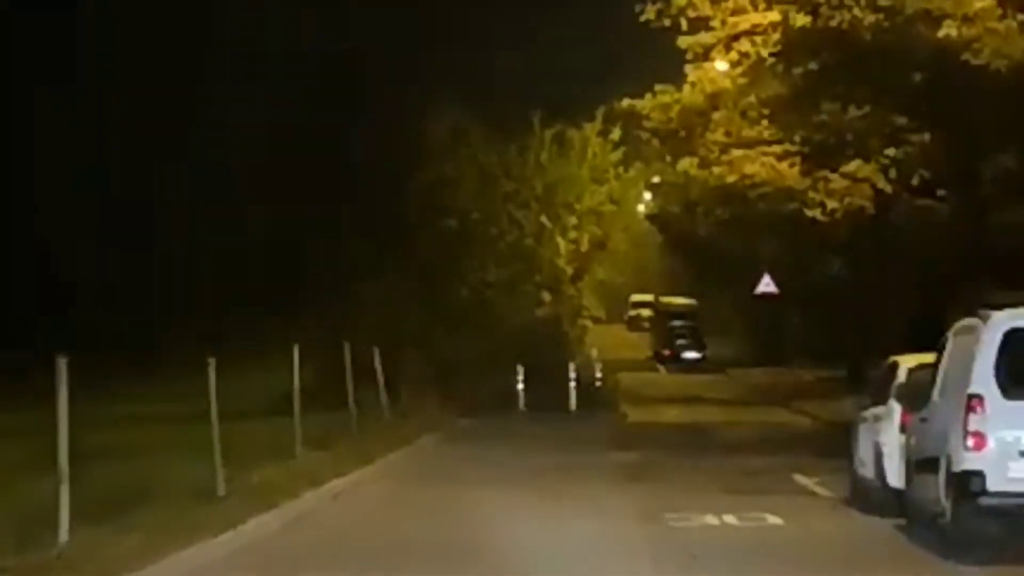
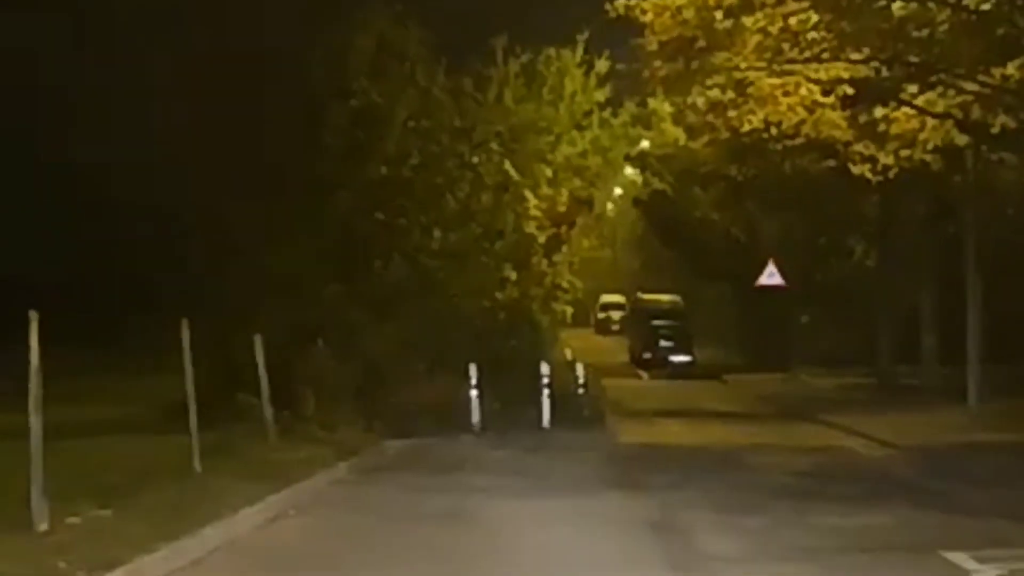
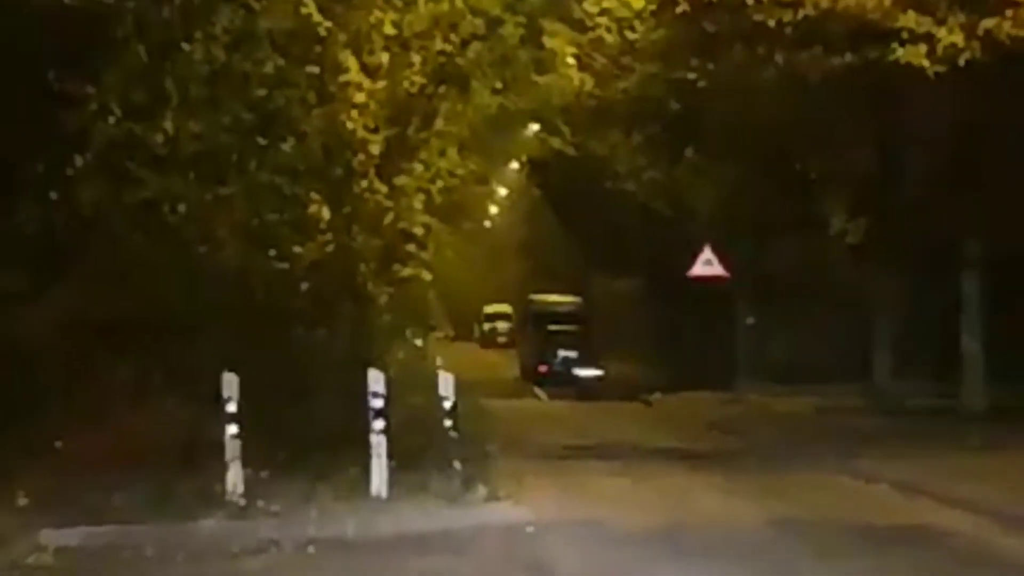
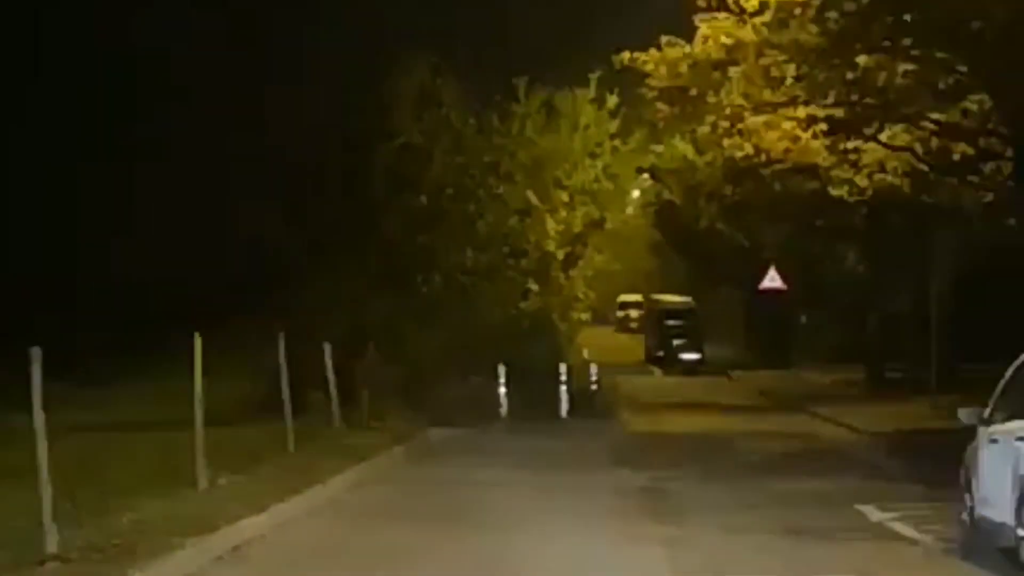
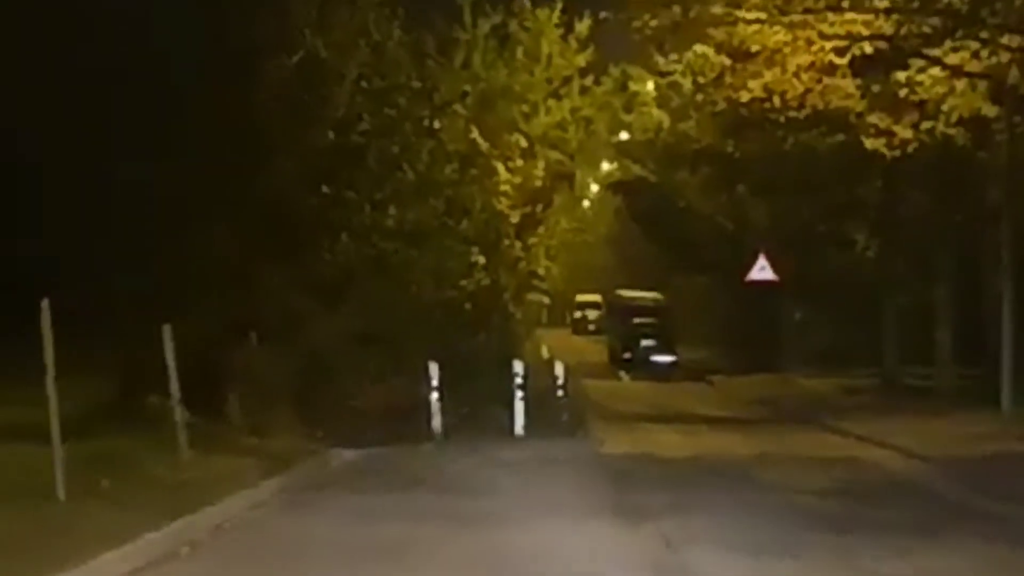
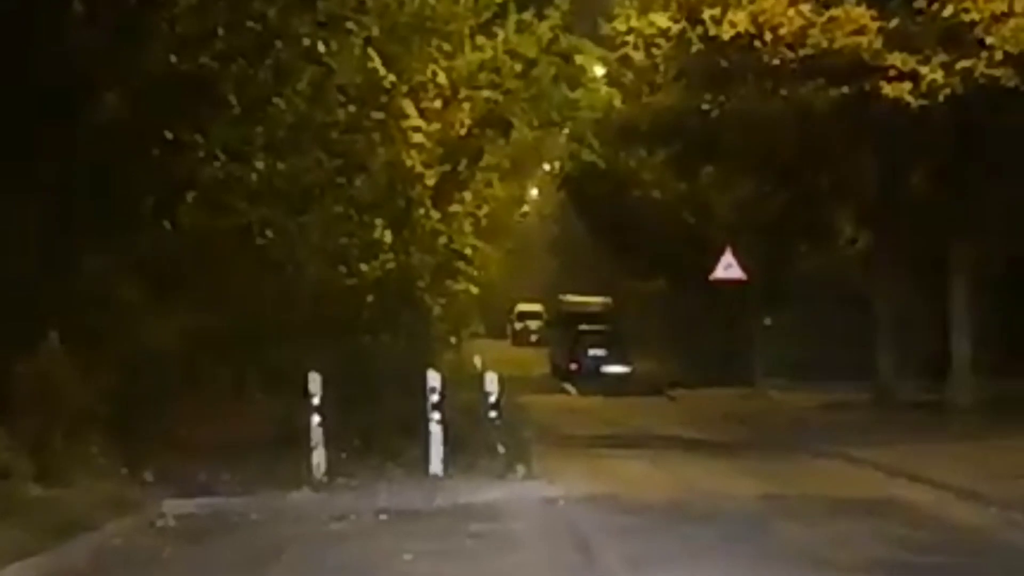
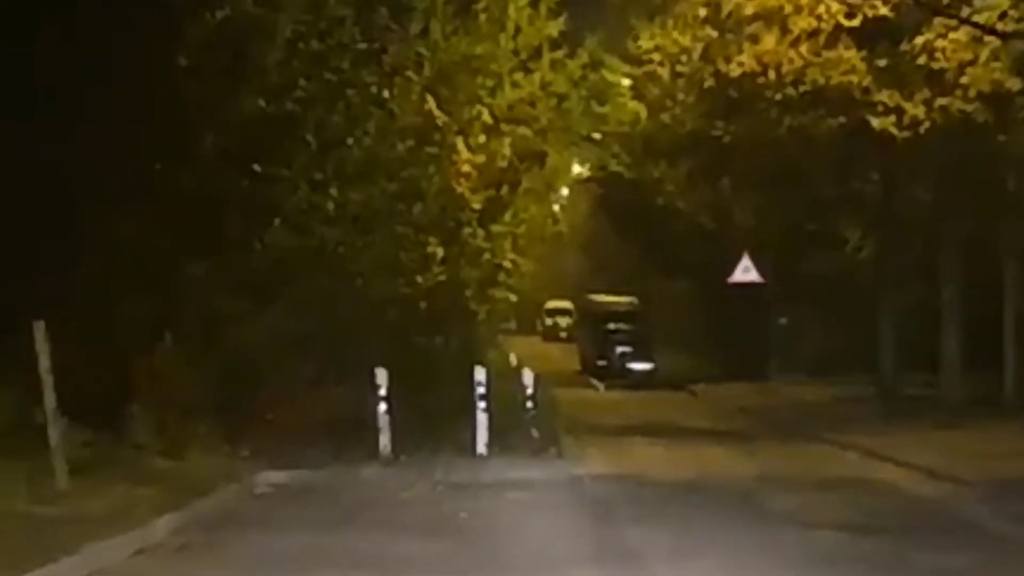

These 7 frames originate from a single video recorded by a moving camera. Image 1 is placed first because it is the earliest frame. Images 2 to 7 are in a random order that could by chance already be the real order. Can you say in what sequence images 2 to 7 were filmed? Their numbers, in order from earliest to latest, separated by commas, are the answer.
4, 2, 5, 7, 6, 3
